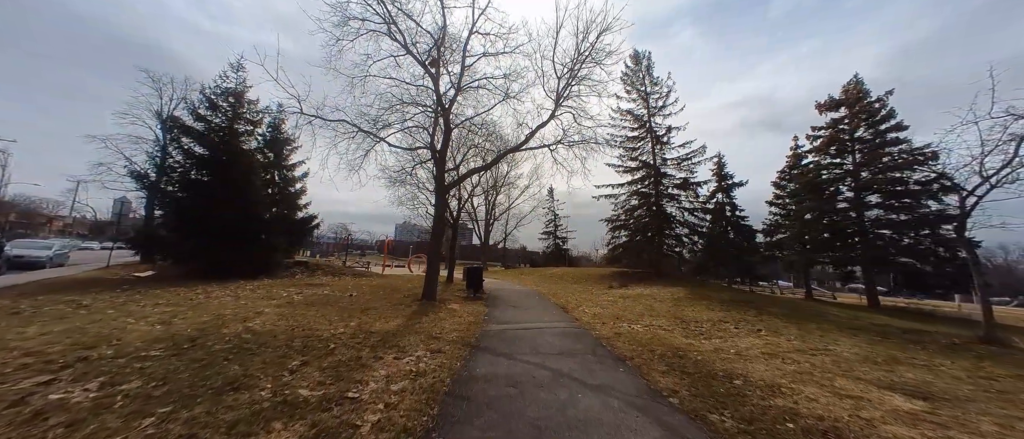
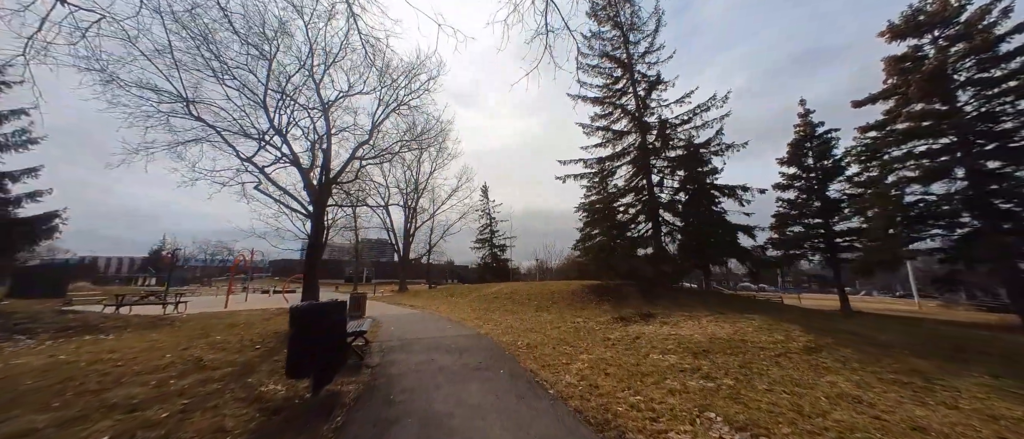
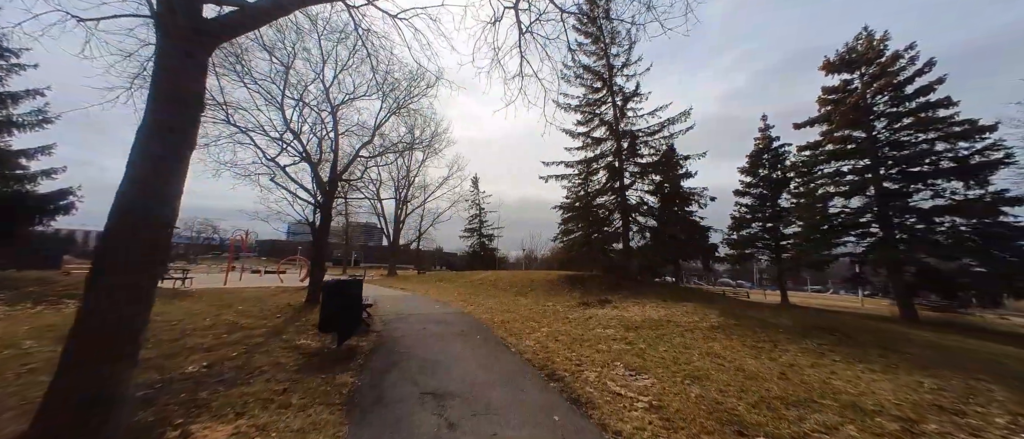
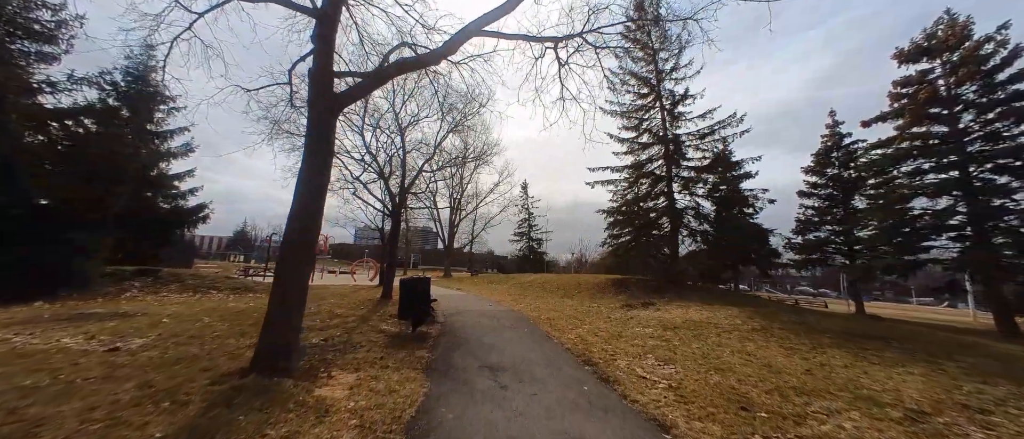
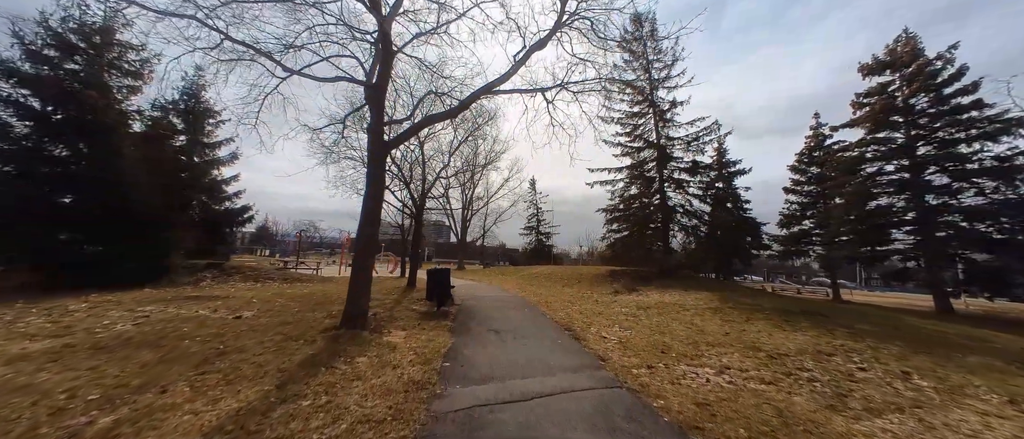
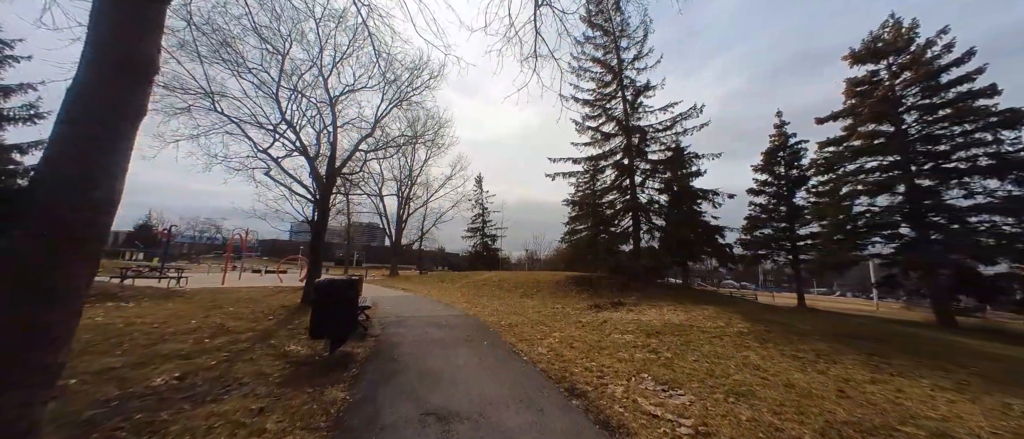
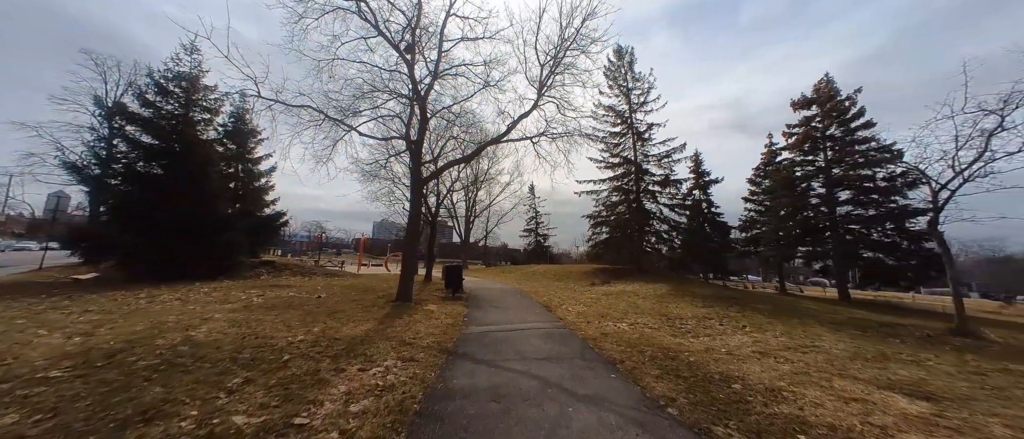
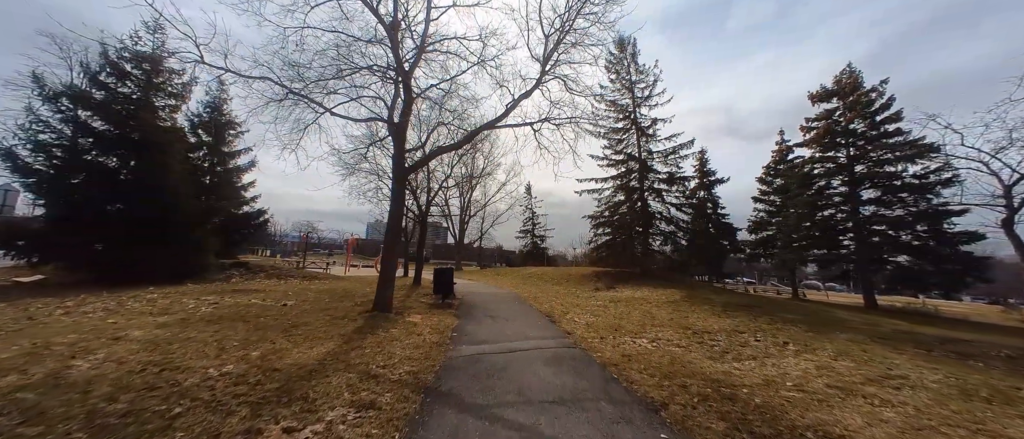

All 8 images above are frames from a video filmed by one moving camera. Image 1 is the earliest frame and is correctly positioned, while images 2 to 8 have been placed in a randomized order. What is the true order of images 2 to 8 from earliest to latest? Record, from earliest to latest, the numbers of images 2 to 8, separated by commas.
7, 8, 5, 4, 3, 6, 2
